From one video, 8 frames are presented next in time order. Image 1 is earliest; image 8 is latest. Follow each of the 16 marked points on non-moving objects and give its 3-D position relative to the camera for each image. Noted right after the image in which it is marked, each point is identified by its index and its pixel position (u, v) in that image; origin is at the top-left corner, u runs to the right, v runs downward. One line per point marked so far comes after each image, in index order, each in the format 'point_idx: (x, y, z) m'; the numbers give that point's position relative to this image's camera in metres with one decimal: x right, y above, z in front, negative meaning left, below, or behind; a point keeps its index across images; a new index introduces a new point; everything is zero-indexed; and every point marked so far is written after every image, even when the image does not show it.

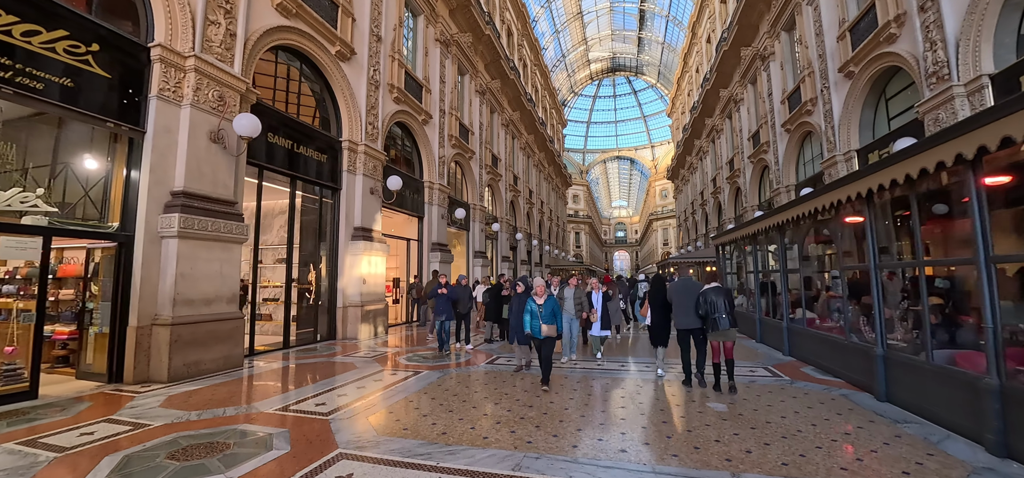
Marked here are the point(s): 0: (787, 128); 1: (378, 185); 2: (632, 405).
0: (+9.5, +3.8, +14.2) m
1: (-3.5, +1.4, +10.8) m
2: (+1.3, -1.8, +4.4) m
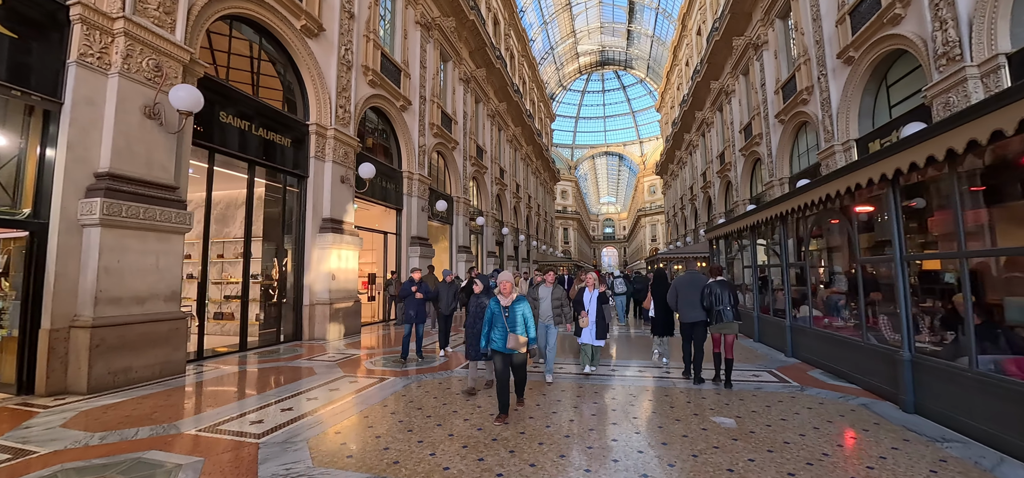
0: (+8.9, +4.0, +13.7) m
1: (-3.9, +1.6, +10.0) m
2: (+1.0, -1.6, +3.7) m
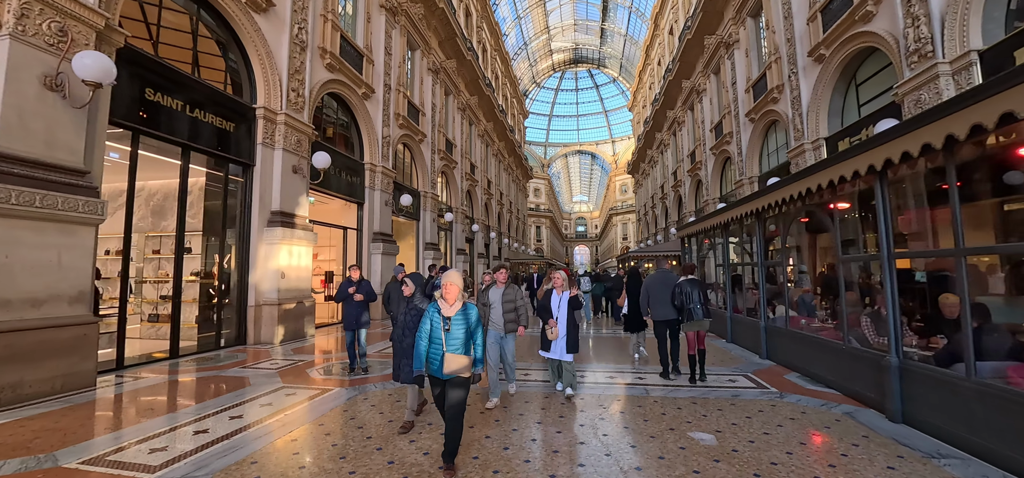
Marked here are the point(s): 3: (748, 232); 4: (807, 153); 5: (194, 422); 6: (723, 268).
0: (+8.0, +4.1, +13.8) m
1: (-4.6, +1.7, +9.2) m
2: (+0.7, -1.6, +3.3) m
3: (+4.5, +0.1, +7.9) m
4: (+7.4, +2.2, +10.4) m
5: (-3.4, -1.9, +4.4) m
6: (+4.7, -0.6, +9.2) m
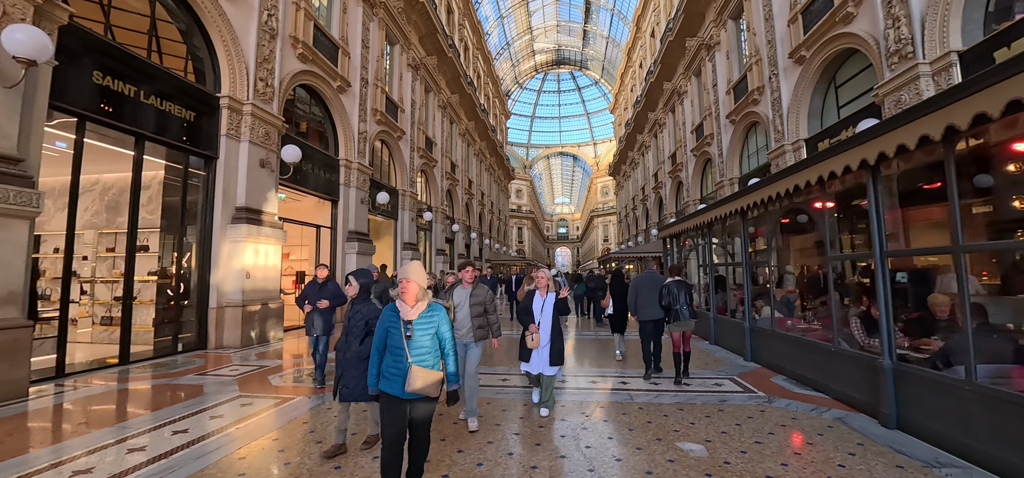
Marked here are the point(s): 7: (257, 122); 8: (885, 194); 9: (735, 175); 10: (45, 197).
0: (+7.3, +4.0, +13.8) m
1: (-5.1, +1.8, +8.7) m
2: (+0.5, -1.6, +3.0) m
3: (+4.1, +0.1, +7.8) m
4: (+6.9, +2.1, +10.4) m
5: (-3.6, -1.9, +4.0) m
6: (+4.3, -0.6, +9.1) m
7: (-5.2, +2.4, +8.4) m
8: (+3.5, +0.4, +3.9) m
9: (+7.5, +2.2, +14.1) m
10: (-5.7, +0.5, +5.0) m
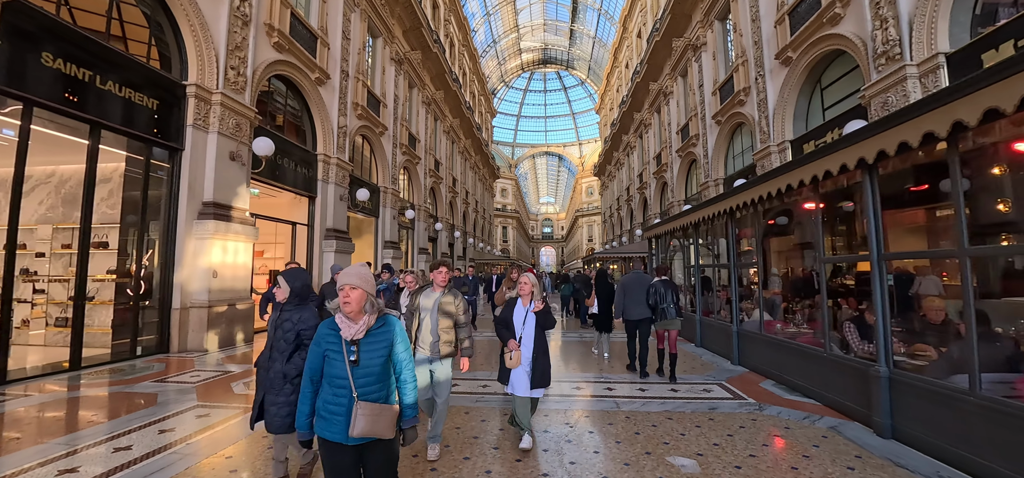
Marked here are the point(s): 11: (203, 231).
0: (+6.9, +4.0, +13.8) m
1: (-5.4, +1.8, +8.3) m
2: (+0.3, -1.6, +2.8) m
3: (+3.8, +0.1, +7.7) m
4: (+6.6, +2.1, +10.4) m
5: (-3.8, -1.8, +3.6) m
6: (+3.9, -0.7, +9.0) m
7: (-5.5, +2.4, +8.0) m
8: (+3.3, +0.4, +3.7) m
9: (+7.0, +2.1, +14.1) m
10: (-5.9, +0.6, +4.6) m
11: (-5.5, +0.2, +7.4) m
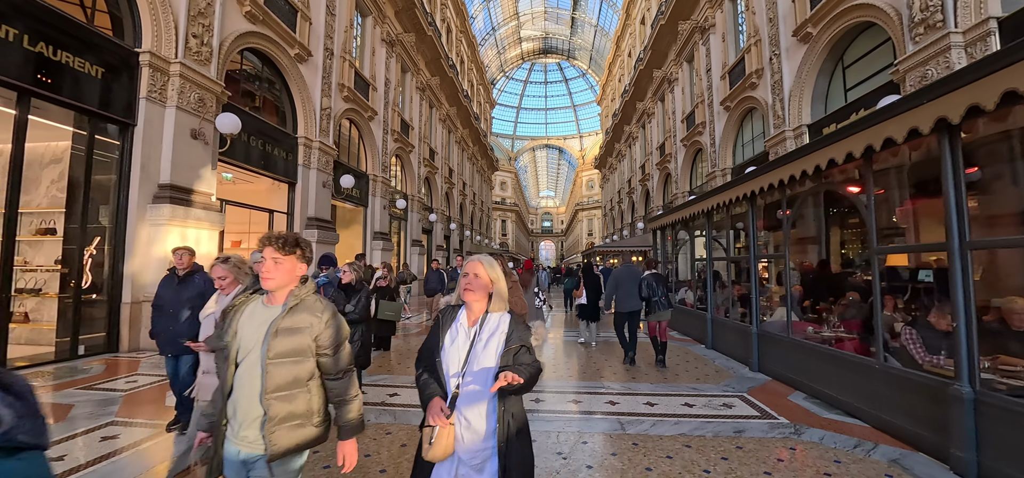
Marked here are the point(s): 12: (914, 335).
0: (+6.7, +4.2, +13.0) m
1: (-5.5, +2.0, +7.5) m
2: (+0.2, -1.4, +2.1) m
3: (+3.7, +0.3, +6.9) m
4: (+6.4, +2.3, +9.6) m
5: (-3.9, -1.7, +2.8) m
6: (+3.8, -0.5, +8.3) m
7: (-5.6, +2.7, +7.2) m
8: (+3.2, +0.5, +3.0) m
9: (+6.9, +2.4, +13.3) m
10: (-6.0, +0.8, +3.8) m
11: (-5.7, +0.4, +6.6) m
12: (+3.2, -0.7, +3.4) m
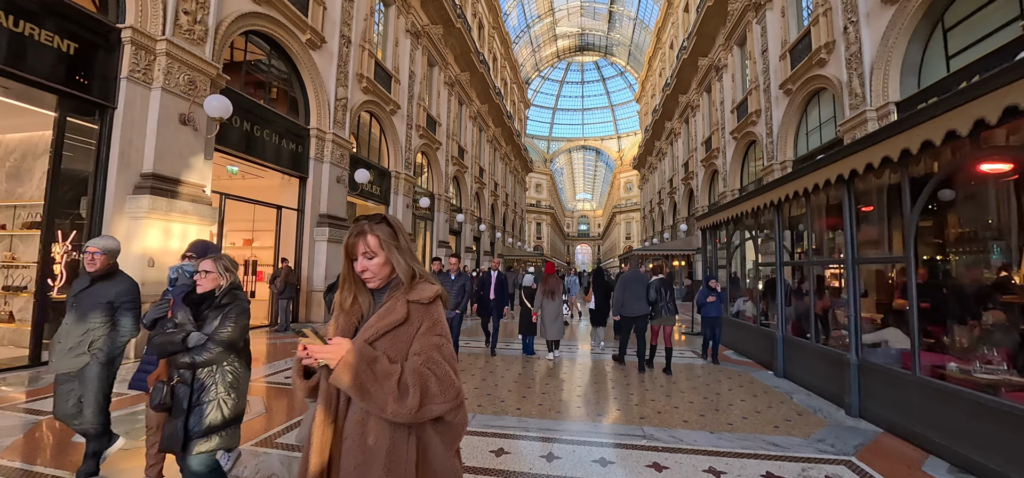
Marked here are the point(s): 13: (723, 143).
0: (+7.5, +4.2, +11.3) m
1: (-5.1, +2.1, +6.9) m
2: (0.0, -1.4, +0.9) m
3: (+3.9, +0.3, +5.5) m
4: (+6.9, +2.2, +8.0) m
5: (-4.0, -1.6, +2.1) m
6: (+4.1, -0.5, +6.8) m
7: (-5.3, +2.7, +6.6) m
8: (+3.1, +0.6, +1.6) m
9: (+7.7, +2.3, +11.6) m
10: (-6.0, +0.9, +3.2) m
11: (-5.4, +0.4, +6.0) m
12: (+3.1, -0.7, +2.0) m
13: (+8.5, +3.8, +16.8) m
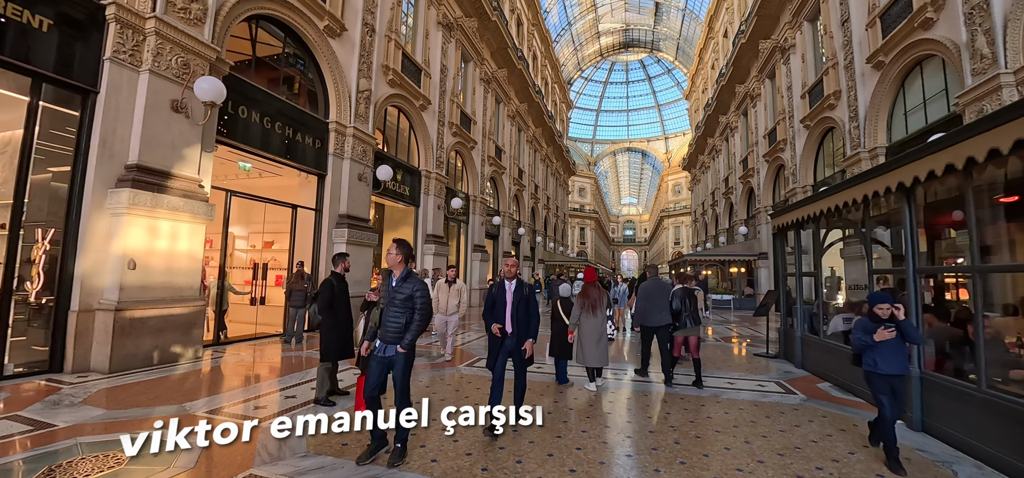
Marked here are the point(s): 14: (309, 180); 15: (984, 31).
0: (+8.4, +4.1, +9.4) m
1: (-4.7, +2.1, +6.3) m
2: (-0.2, -1.3, -0.3) m
3: (+4.2, +0.3, +3.9) m
4: (+7.4, +2.3, +6.1) m
5: (-4.1, -1.5, +1.3) m
6: (+4.5, -0.5, +5.2) m
7: (-4.9, +2.7, +5.9) m
8: (+2.9, +0.6, +0.1) m
9: (+8.6, +2.3, +9.6) m
10: (-5.9, +0.9, +2.7) m
11: (-5.0, +0.5, +5.4) m
12: (+3.0, -0.6, +0.5) m
13: (+9.9, +3.7, +14.7) m
14: (-4.4, +1.3, +9.0) m
15: (+7.6, +3.4, +6.6) m
